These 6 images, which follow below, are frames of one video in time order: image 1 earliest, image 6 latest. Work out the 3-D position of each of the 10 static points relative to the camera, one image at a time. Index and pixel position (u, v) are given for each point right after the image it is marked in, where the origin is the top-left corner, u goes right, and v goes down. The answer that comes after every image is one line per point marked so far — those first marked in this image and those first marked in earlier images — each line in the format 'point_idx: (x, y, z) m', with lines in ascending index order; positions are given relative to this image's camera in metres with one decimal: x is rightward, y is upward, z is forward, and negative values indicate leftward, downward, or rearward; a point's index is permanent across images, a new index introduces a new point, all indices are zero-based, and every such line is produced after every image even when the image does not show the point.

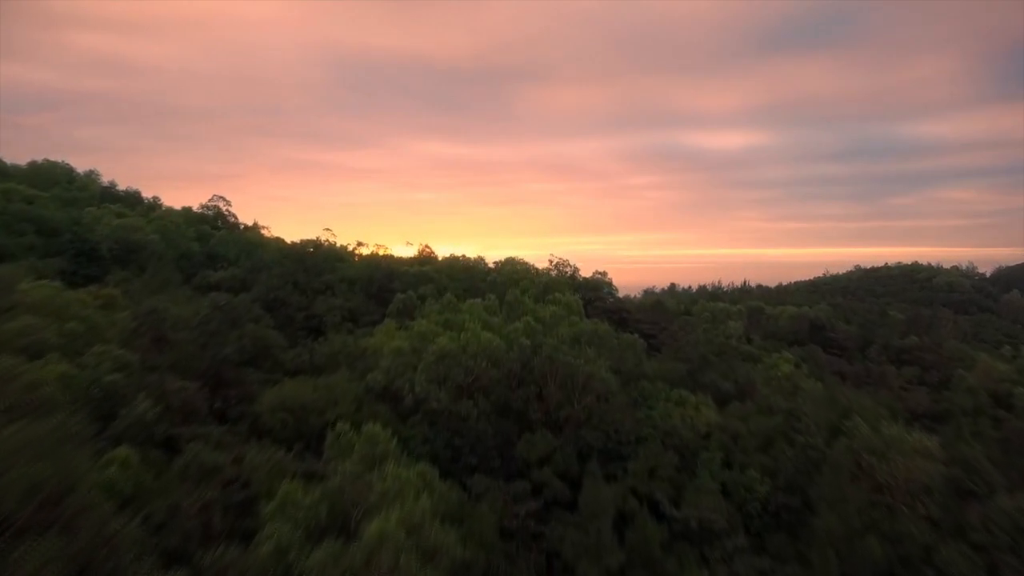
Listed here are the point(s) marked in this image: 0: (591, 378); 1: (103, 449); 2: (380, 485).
0: (+1.2, -1.4, +13.4) m
1: (-3.7, -1.5, +7.9) m
2: (-1.3, -1.9, +8.3) m
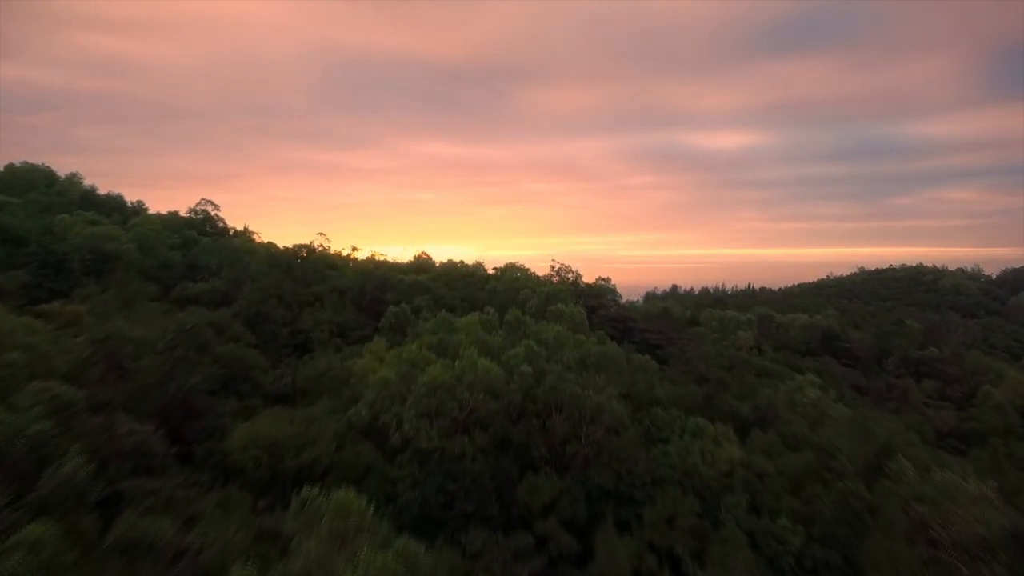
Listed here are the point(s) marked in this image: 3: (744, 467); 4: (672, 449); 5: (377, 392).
0: (+1.2, -1.7, +12.0) m
1: (-3.7, -1.8, +6.5) m
2: (-1.3, -2.2, +6.9) m
3: (+3.3, -2.5, +12.1) m
4: (+2.3, -2.3, +12.3) m
5: (-1.9, -1.4, +11.8) m
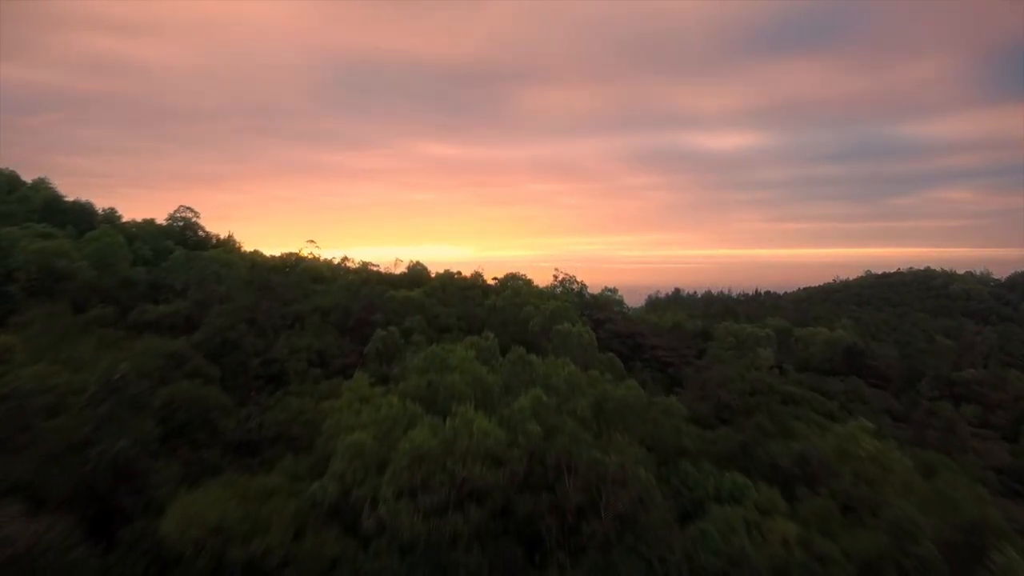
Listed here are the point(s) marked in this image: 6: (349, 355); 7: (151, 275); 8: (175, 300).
0: (+1.3, -2.1, +9.8) m
1: (-3.7, -2.2, +4.3) m
2: (-1.2, -2.7, +4.7) m
3: (+3.3, -3.0, +9.9) m
4: (+2.3, -2.7, +10.1) m
5: (-1.8, -1.9, +9.6) m
6: (-3.4, -1.4, +18.2) m
7: (-8.3, +0.3, +19.9) m
8: (-7.1, -0.3, +18.1) m
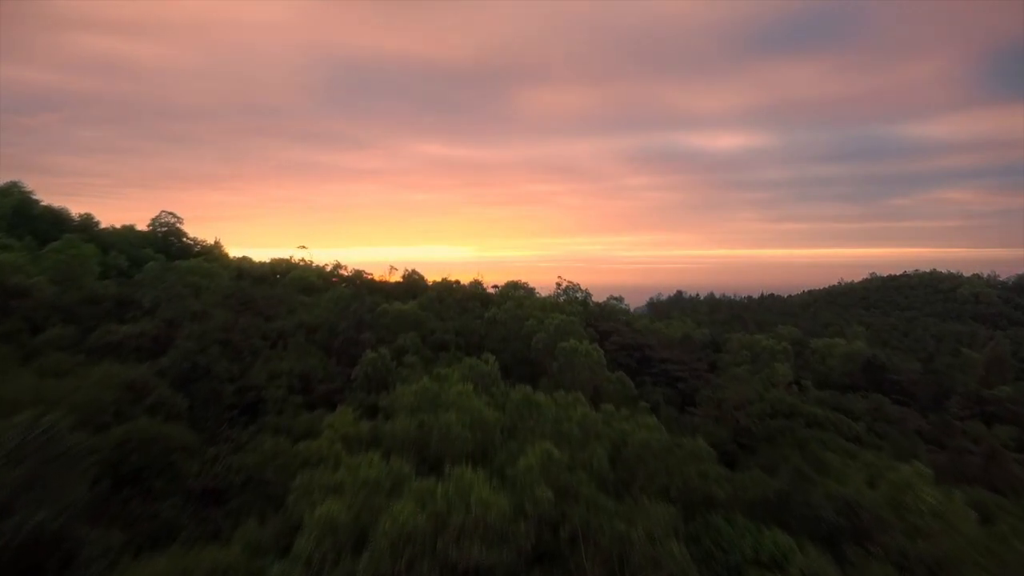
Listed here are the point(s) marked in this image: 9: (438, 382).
0: (+1.3, -2.5, +8.1) m
1: (-3.6, -2.6, +2.6) m
2: (-1.2, -3.0, +3.0) m
3: (+3.4, -3.3, +8.2) m
4: (+2.4, -3.1, +8.4) m
5: (-1.8, -2.2, +7.9) m
6: (-3.4, -1.8, +16.5) m
7: (-8.3, 0.0, +18.2) m
8: (-7.0, -0.6, +16.4) m
9: (-1.2, -1.6, +14.4) m
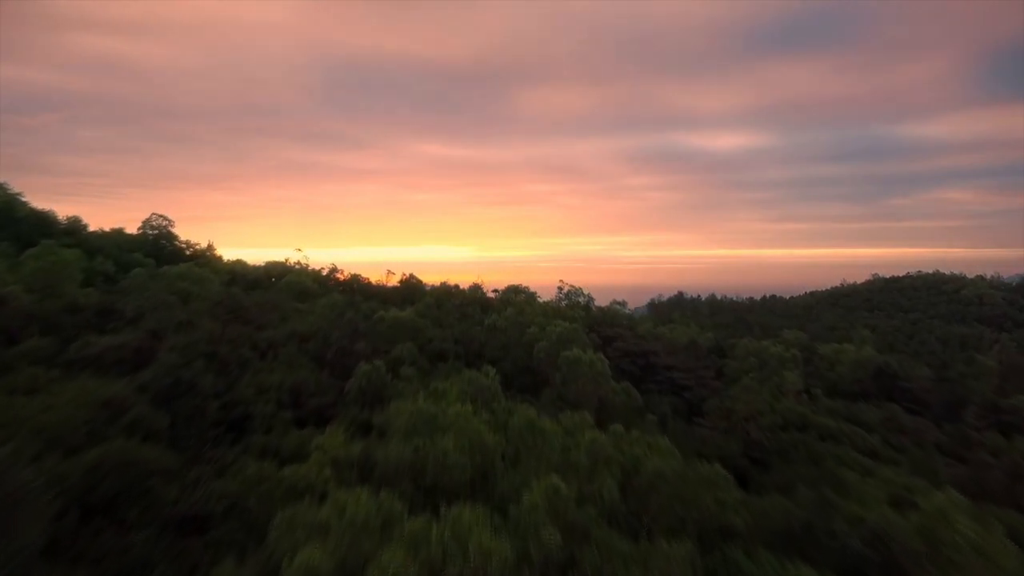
0: (+1.4, -2.6, +7.3) m
1: (-3.6, -2.7, +1.8) m
2: (-1.1, -3.2, +2.2) m
3: (+3.4, -3.5, +7.4) m
4: (+2.4, -3.2, +7.5) m
5: (-1.7, -2.4, +7.1) m
6: (-3.4, -1.9, +15.7) m
7: (-8.3, -0.2, +17.4) m
8: (-7.0, -0.8, +15.6) m
9: (-1.2, -1.8, +13.6) m
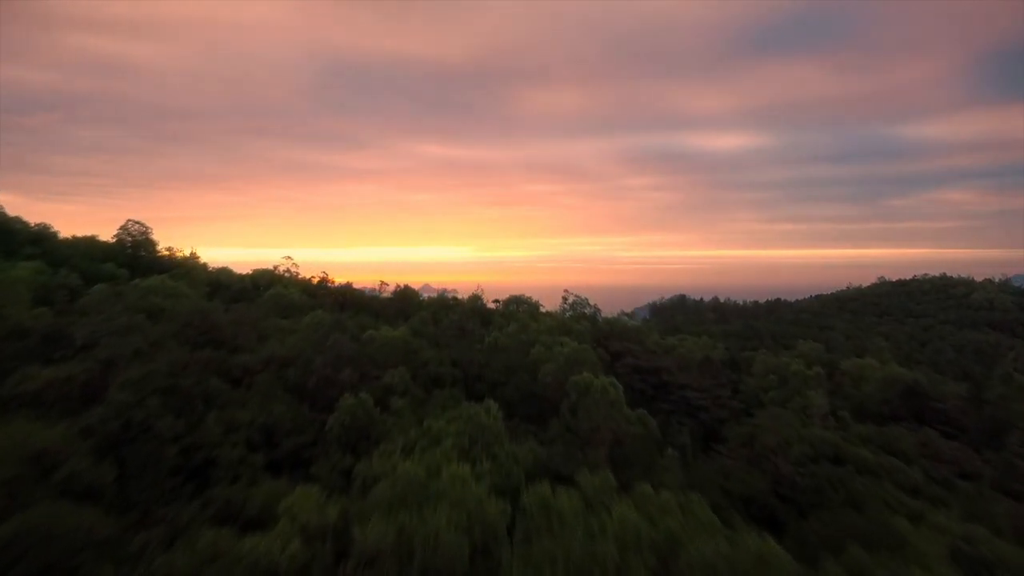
0: (+1.4, -3.0, +5.4) m
1: (-3.5, -3.1, -0.2) m
2: (-1.1, -3.5, +0.2) m
3: (+3.5, -3.8, +5.4) m
4: (+2.5, -3.6, +5.6) m
5: (-1.7, -2.8, +5.1) m
6: (-3.3, -2.3, +13.7) m
7: (-8.2, -0.6, +15.4) m
8: (-6.9, -1.1, +13.6) m
9: (-1.1, -2.1, +11.7) m
